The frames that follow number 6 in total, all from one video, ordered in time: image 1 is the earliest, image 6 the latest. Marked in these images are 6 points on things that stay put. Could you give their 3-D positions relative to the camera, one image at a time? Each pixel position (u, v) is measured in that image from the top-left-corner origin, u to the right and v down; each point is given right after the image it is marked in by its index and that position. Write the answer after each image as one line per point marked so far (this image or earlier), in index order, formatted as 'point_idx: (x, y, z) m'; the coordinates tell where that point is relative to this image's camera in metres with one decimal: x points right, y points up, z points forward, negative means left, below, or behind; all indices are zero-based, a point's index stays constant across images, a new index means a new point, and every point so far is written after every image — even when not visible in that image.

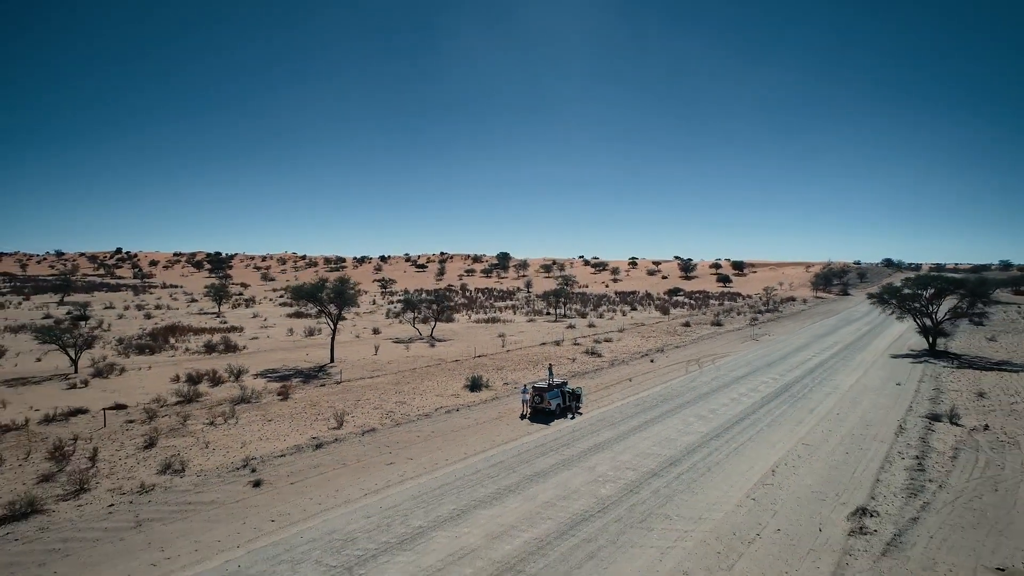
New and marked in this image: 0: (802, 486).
0: (+5.1, -3.4, +7.7) m
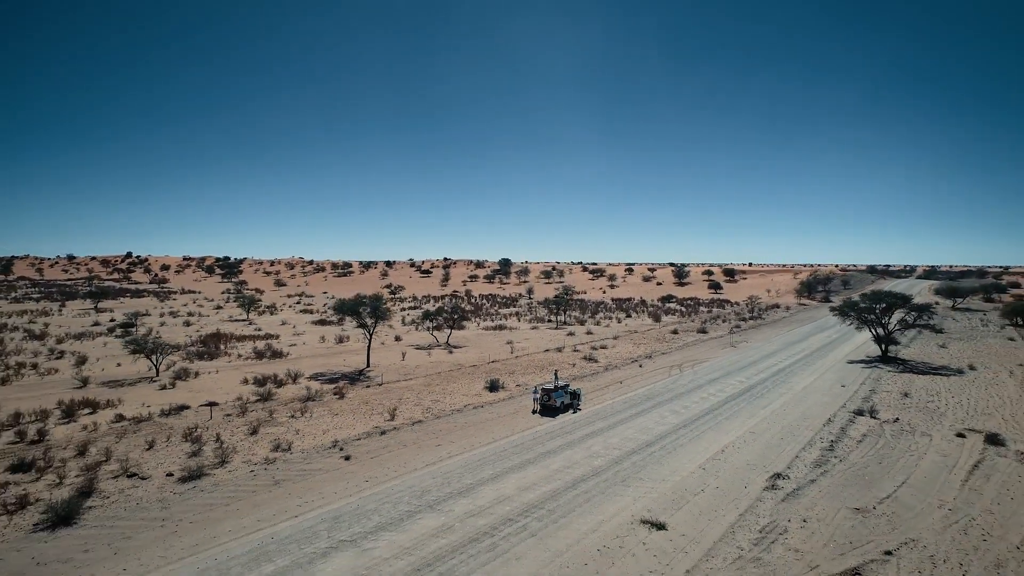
0: (+5.5, -4.1, +10.6) m
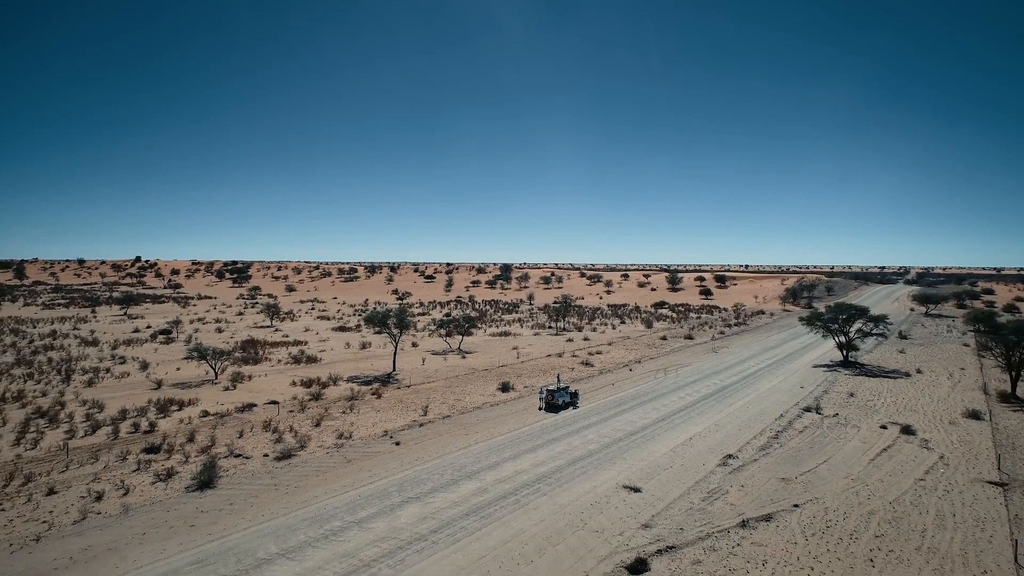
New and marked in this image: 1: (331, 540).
0: (+5.9, -4.8, +13.5) m
1: (-3.5, -4.9, +8.7) m
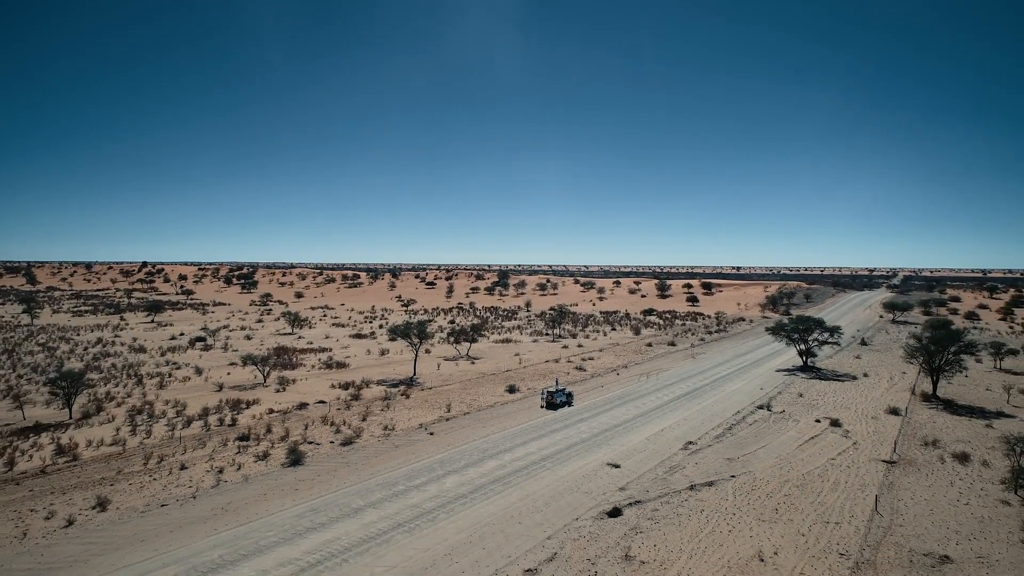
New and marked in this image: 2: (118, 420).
0: (+6.2, -5.7, +17.2) m
1: (-3.1, -5.7, +12.2) m
2: (-14.3, -4.7, +16.0) m
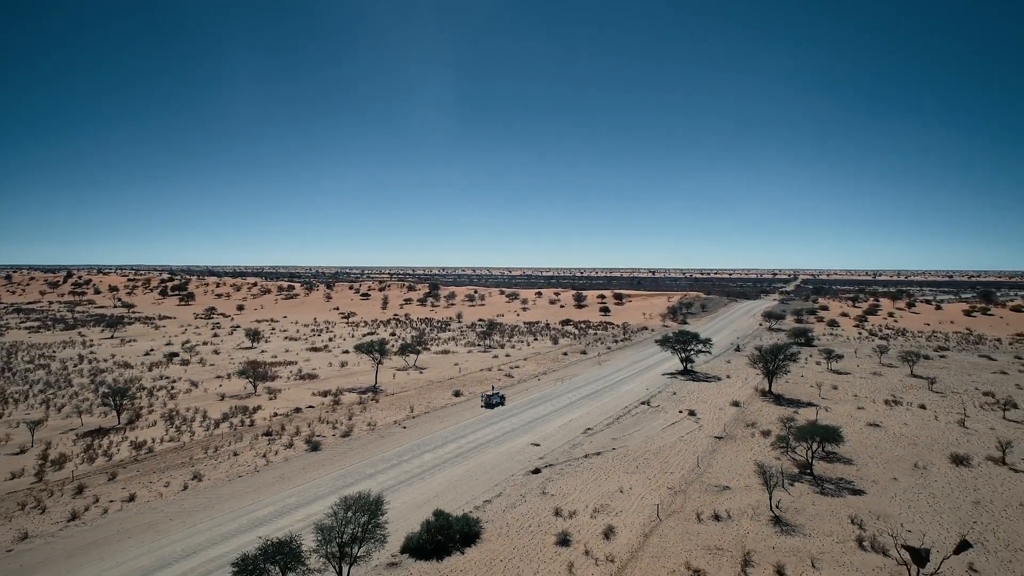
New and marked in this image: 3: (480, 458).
0: (+3.7, -7.5, +24.5) m
1: (-4.8, -7.4, +18.3) m
2: (-16.3, -6.3, +20.4) m
3: (-1.4, -7.6, +19.6) m
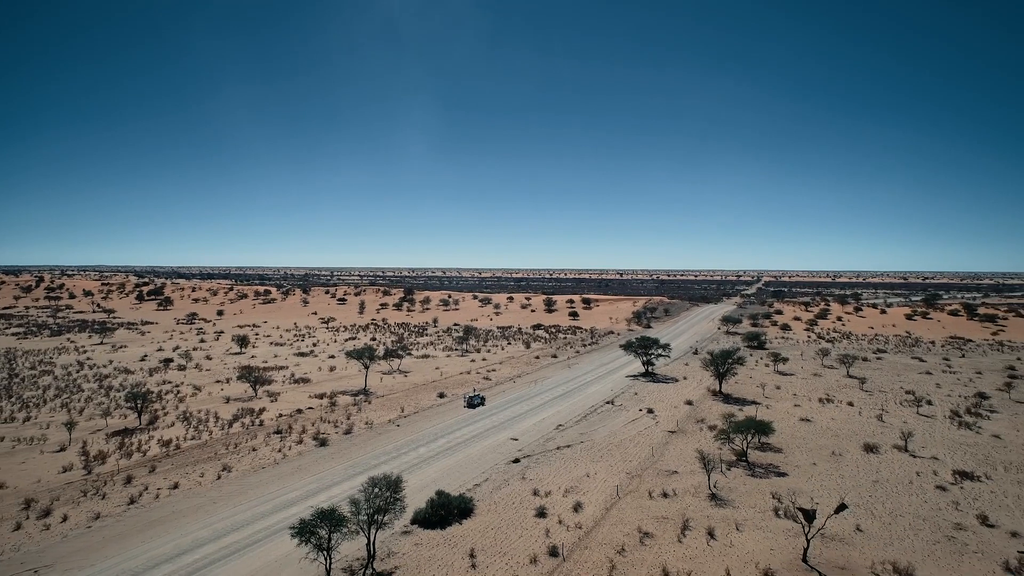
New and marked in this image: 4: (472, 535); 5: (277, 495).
0: (+2.6, -8.4, +28.0) m
1: (-5.5, -8.2, +21.2) m
2: (-17.2, -7.0, +22.7) m
3: (-2.2, -8.4, +22.8) m
4: (-1.4, -8.8, +15.6) m
5: (-9.0, -7.9, +16.8) m
